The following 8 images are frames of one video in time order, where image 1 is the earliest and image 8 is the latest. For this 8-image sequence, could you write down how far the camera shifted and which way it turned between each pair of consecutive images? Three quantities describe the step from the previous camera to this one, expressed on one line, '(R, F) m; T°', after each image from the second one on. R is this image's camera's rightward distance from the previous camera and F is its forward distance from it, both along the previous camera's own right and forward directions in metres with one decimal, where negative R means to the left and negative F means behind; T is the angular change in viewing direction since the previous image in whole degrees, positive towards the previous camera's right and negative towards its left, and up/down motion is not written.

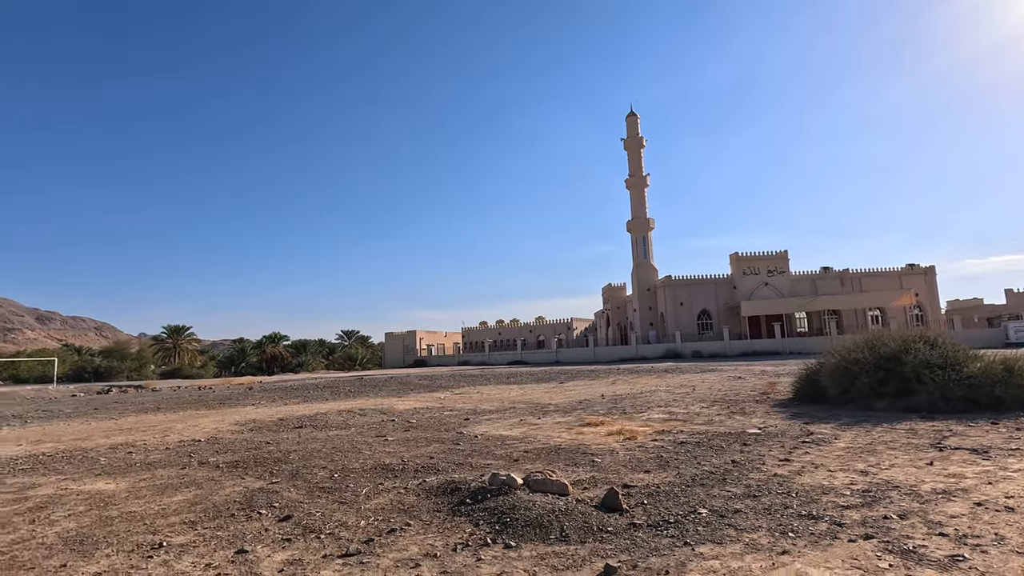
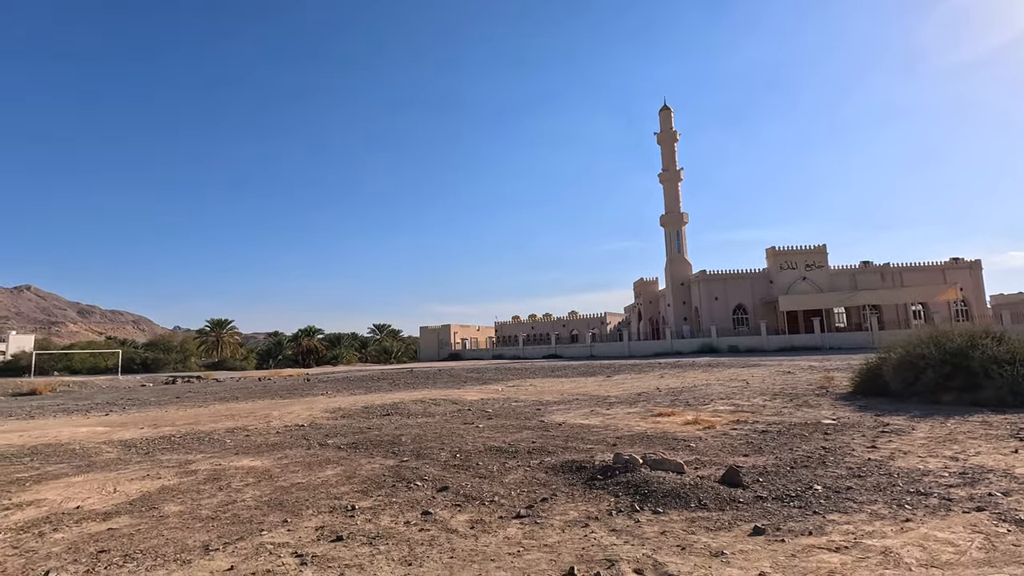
(-1.0, -0.7) m; -2°
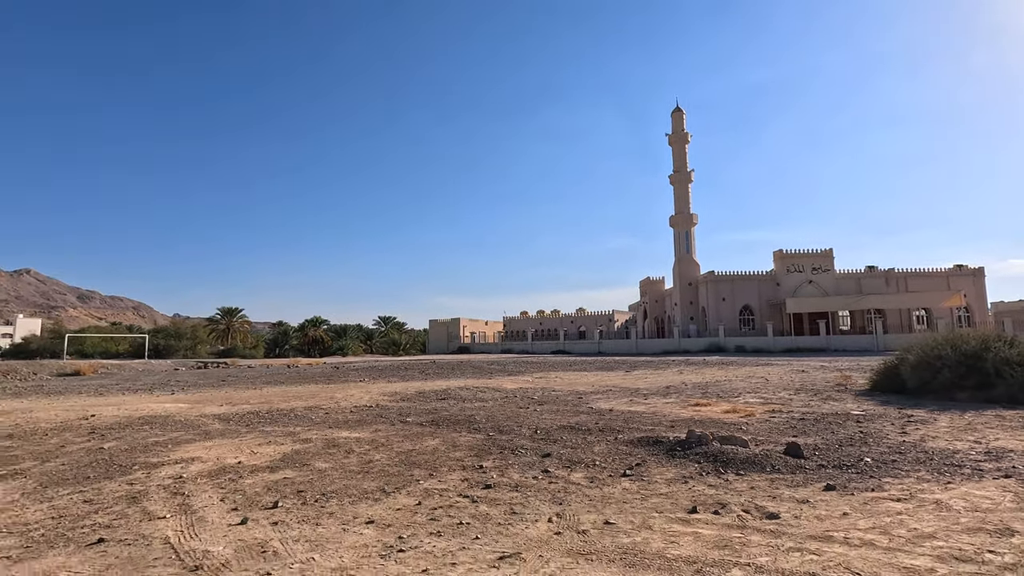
(-1.2, -1.0) m; 0°
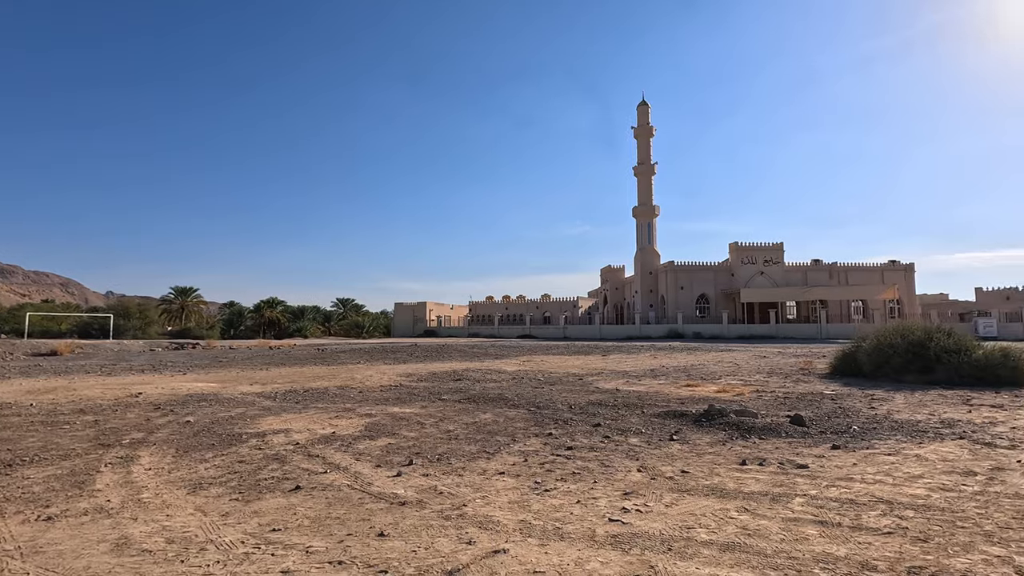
(-1.5, -1.1) m; +5°
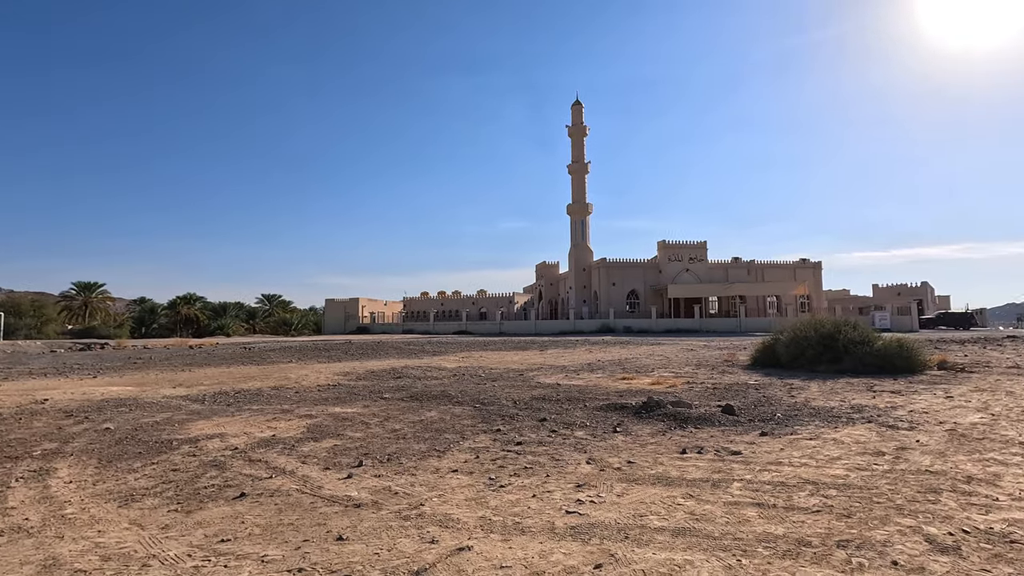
(-0.2, 0.0) m; +7°
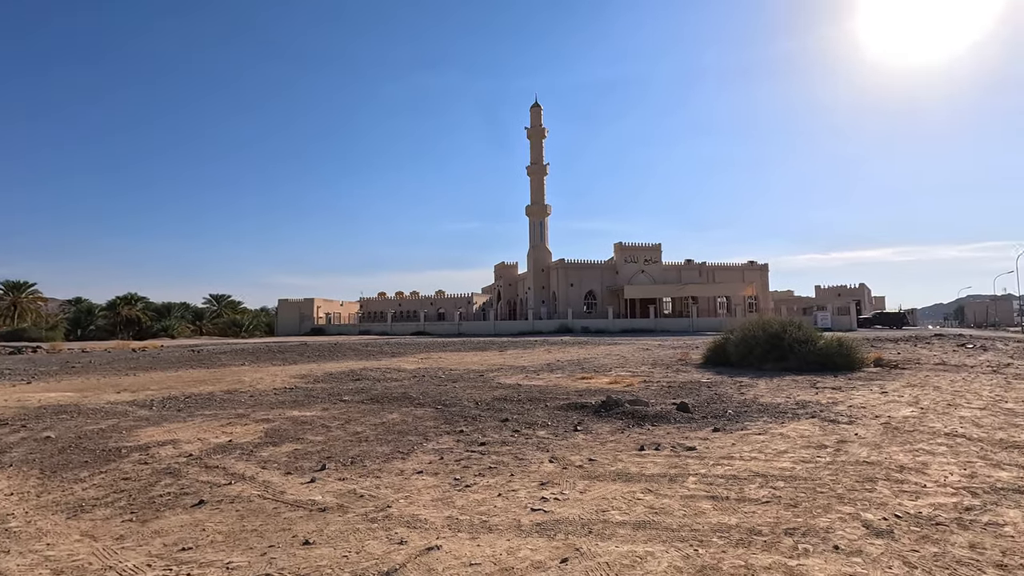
(-0.1, -0.1) m; +4°
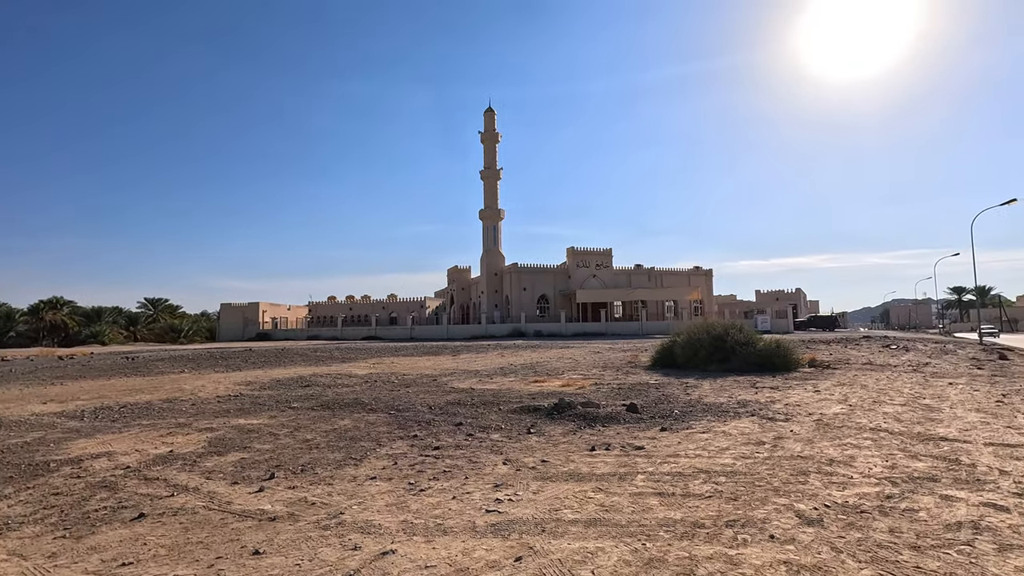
(0.0, -0.1) m; +5°
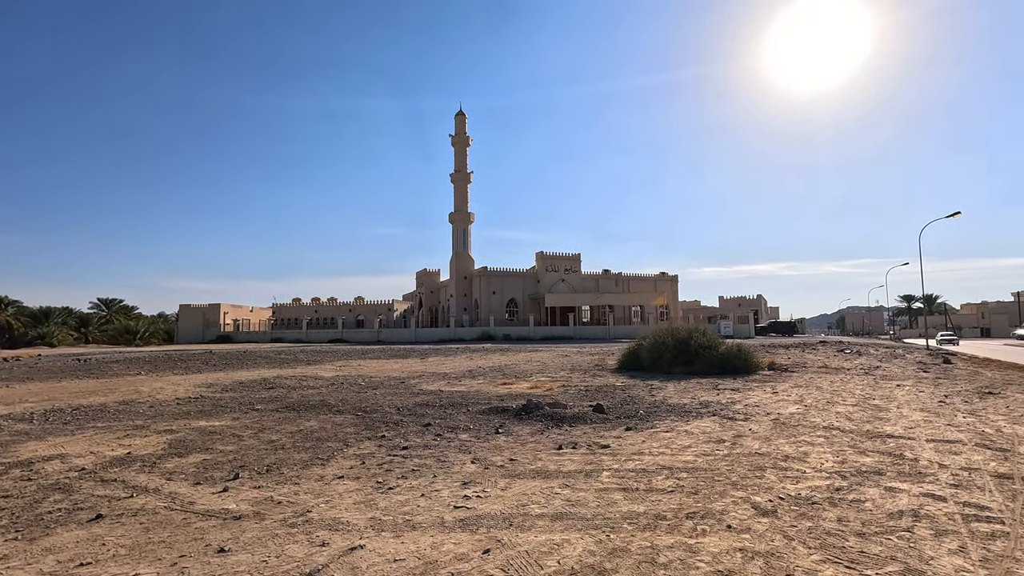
(0.0, -0.1) m; +3°
